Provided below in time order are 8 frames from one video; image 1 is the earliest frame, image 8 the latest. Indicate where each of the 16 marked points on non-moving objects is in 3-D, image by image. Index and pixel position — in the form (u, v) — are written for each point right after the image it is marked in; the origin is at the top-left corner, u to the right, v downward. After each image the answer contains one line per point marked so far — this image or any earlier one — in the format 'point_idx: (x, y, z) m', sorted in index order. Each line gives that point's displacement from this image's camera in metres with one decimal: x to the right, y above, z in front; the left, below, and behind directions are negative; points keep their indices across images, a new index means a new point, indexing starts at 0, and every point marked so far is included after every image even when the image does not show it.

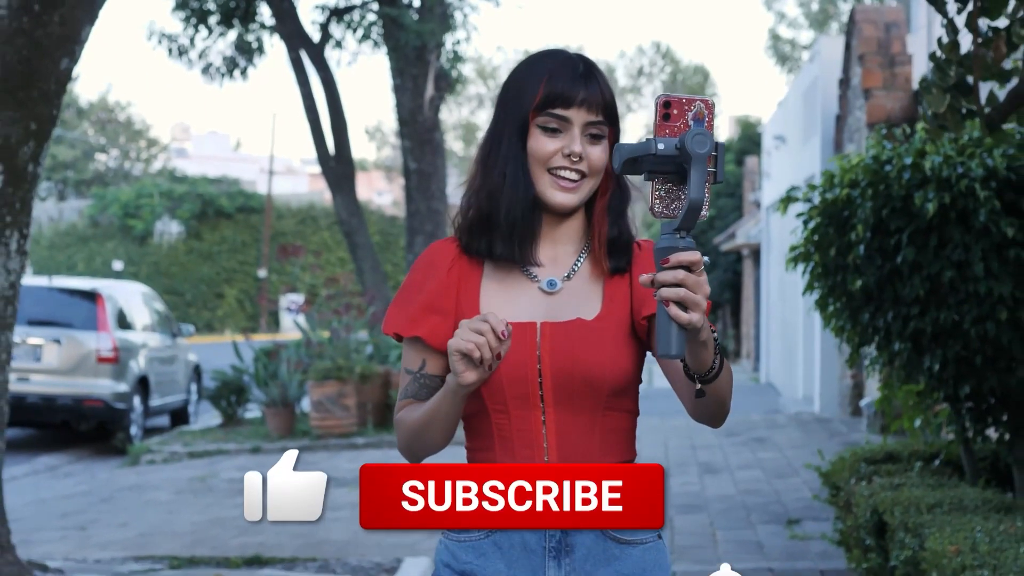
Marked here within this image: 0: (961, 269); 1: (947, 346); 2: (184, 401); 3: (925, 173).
0: (+1.9, +0.1, +5.2) m
1: (+1.9, -0.2, +5.3) m
2: (-4.3, -1.5, +16.0) m
3: (+1.7, +0.5, +5.1) m
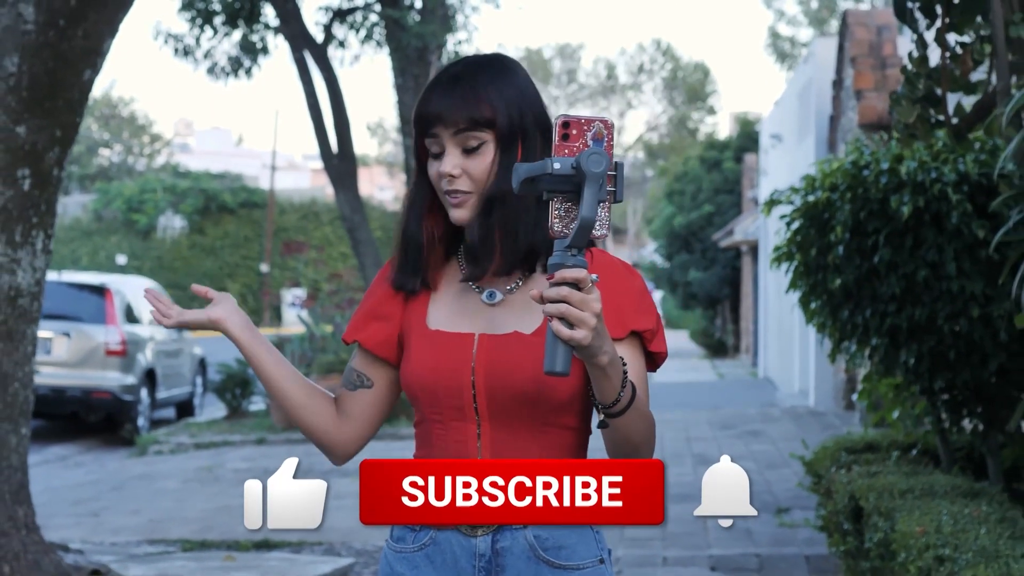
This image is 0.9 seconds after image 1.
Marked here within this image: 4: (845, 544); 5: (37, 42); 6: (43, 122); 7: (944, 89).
0: (+1.9, +0.1, +5.5) m
1: (+1.9, -0.2, +5.6) m
2: (-4.3, -1.4, +16.3) m
3: (+1.7, +0.5, +5.4) m
4: (+1.5, -1.1, +5.4) m
5: (-1.9, +1.0, +5.0) m
6: (-1.9, +0.7, +5.1) m
7: (+1.7, +0.8, +4.9) m
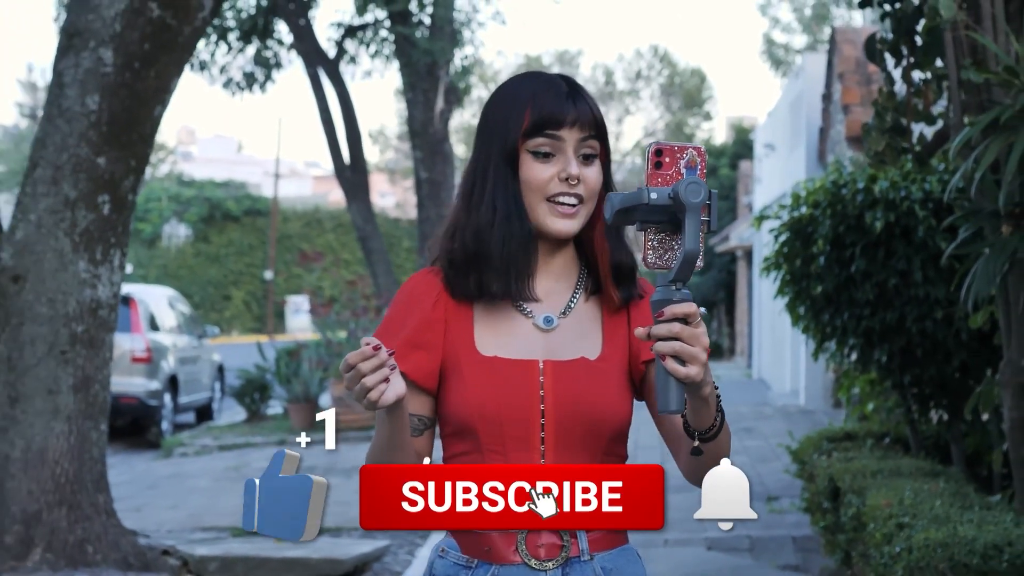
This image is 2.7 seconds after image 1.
0: (+2.0, +0.1, +6.2) m
1: (+2.0, -0.3, +6.3) m
2: (-4.2, -1.5, +17.0) m
3: (+1.8, +0.5, +6.2) m
4: (+1.6, -1.1, +6.1) m
5: (-1.9, +1.0, +5.7) m
6: (-1.9, +0.6, +5.8) m
7: (+1.8, +0.8, +5.6) m
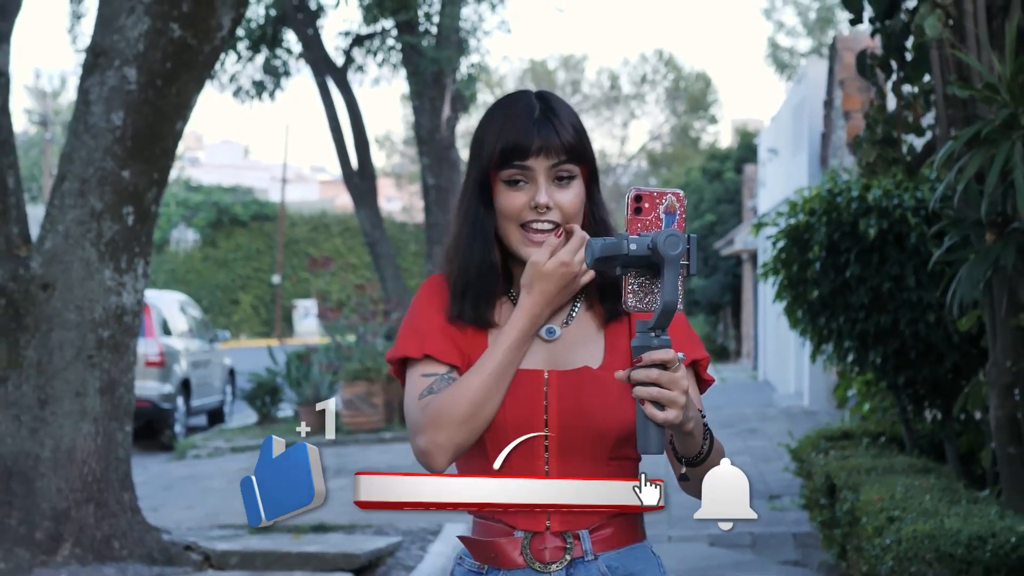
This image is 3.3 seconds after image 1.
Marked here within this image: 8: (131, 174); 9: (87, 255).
0: (+2.0, 0.0, +6.4) m
1: (+2.0, -0.3, +6.5) m
2: (-4.1, -1.6, +17.2) m
3: (+1.9, +0.4, +6.4) m
4: (+1.6, -1.2, +6.3) m
5: (-1.8, +0.9, +6.0) m
6: (-1.8, +0.6, +6.1) m
7: (+1.9, +0.7, +5.9) m
8: (-1.9, +0.6, +6.0) m
9: (-2.1, +0.2, +6.0) m
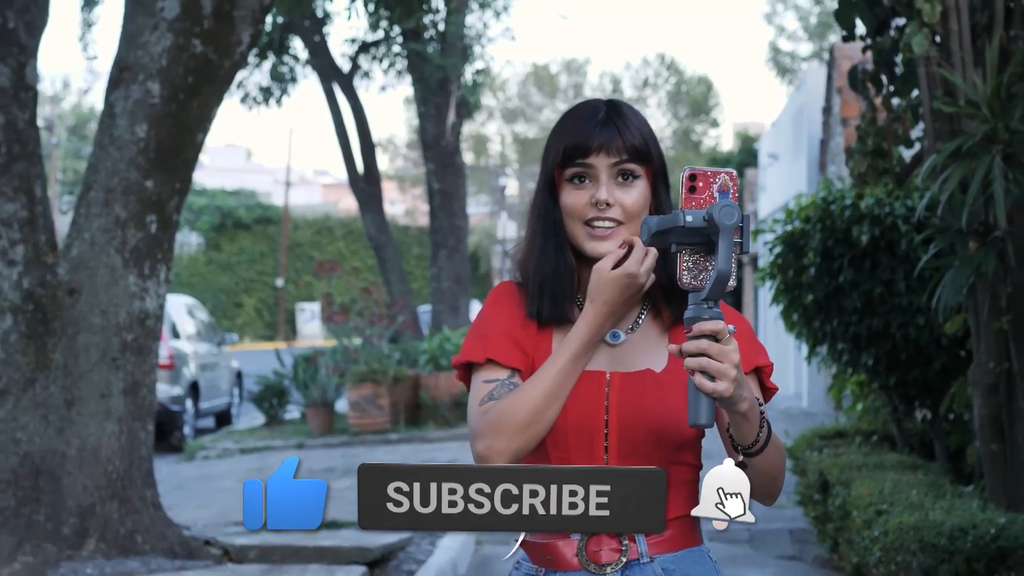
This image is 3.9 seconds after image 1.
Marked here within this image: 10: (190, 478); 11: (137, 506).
0: (+2.1, 0.0, +6.7) m
1: (+2.0, -0.3, +6.8) m
2: (-4.1, -1.7, +17.5) m
3: (+1.9, +0.4, +6.7) m
4: (+1.6, -1.2, +6.6) m
5: (-1.8, +0.9, +6.2) m
6: (-1.8, +0.6, +6.3) m
7: (+1.9, +0.7, +6.1) m
8: (-1.8, +0.5, +6.3) m
9: (-2.1, +0.1, +6.3) m
10: (-3.3, -2.0, +12.6) m
11: (-2.0, -1.1, +6.4) m
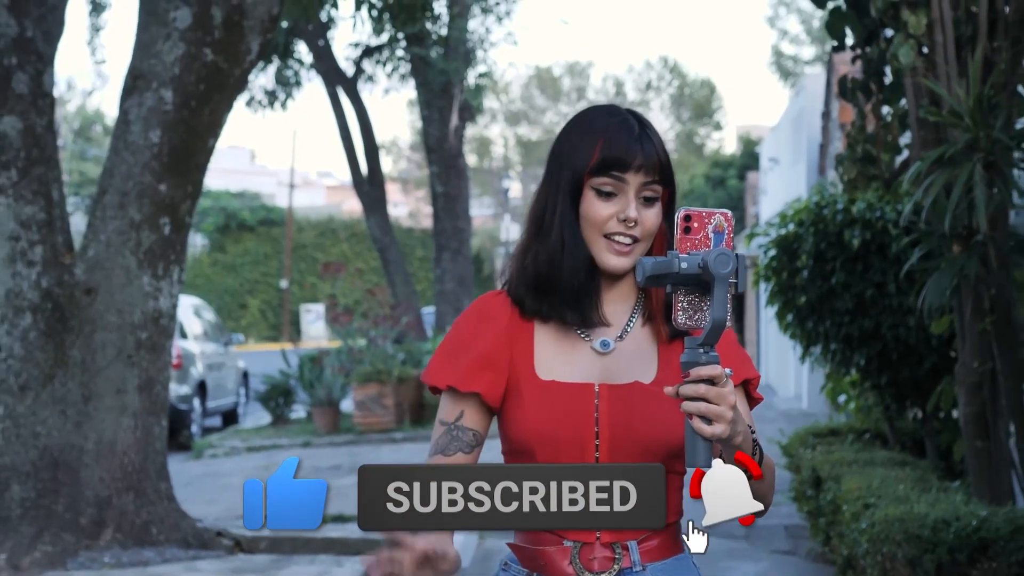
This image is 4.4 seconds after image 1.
0: (+2.1, 0.0, +6.9) m
1: (+2.1, -0.3, +7.0) m
2: (-4.0, -1.7, +17.7) m
3: (+1.9, +0.4, +6.9) m
4: (+1.7, -1.2, +6.8) m
5: (-1.8, +0.9, +6.4) m
6: (-1.8, +0.6, +6.5) m
7: (+1.9, +0.7, +6.3) m
8: (-1.8, +0.5, +6.5) m
9: (-2.1, +0.1, +6.5) m
10: (-3.3, -2.0, +12.8) m
11: (-1.9, -1.1, +6.6) m
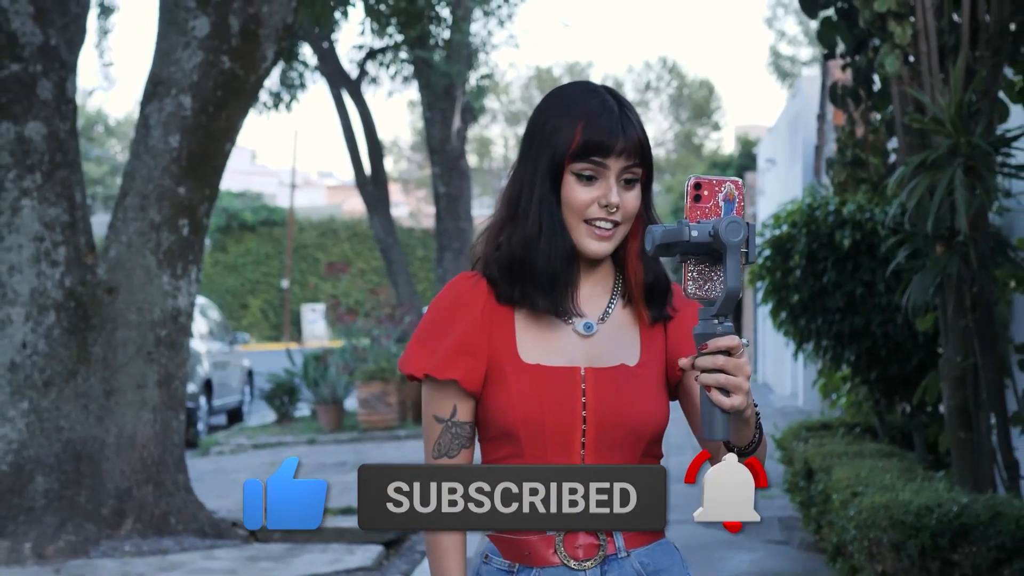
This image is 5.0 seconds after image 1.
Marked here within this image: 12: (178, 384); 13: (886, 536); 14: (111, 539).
0: (+2.1, 0.0, +7.2) m
1: (+2.1, -0.3, +7.3) m
2: (-4.0, -1.7, +18.0) m
3: (+1.9, +0.4, +7.1) m
4: (+1.7, -1.2, +7.1) m
5: (-1.8, +0.9, +6.7) m
6: (-1.8, +0.6, +6.8) m
7: (+1.9, +0.7, +6.6) m
8: (-1.8, +0.5, +6.8) m
9: (-2.0, +0.1, +6.8) m
10: (-3.3, -2.0, +13.1) m
11: (-1.9, -1.1, +6.9) m
12: (-1.9, -0.5, +7.0) m
13: (+1.6, -1.1, +5.2) m
14: (-2.2, -1.4, +6.6) m
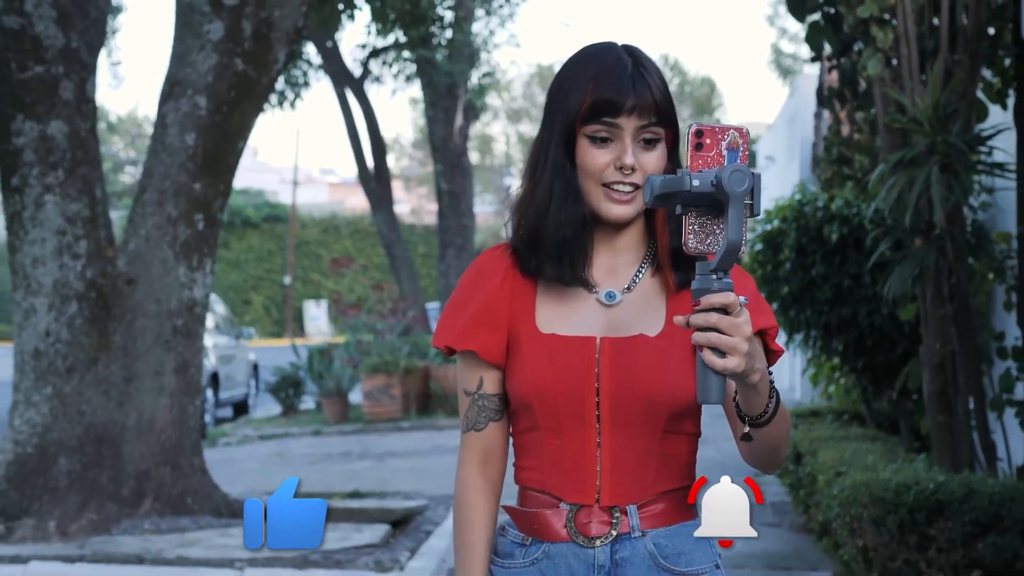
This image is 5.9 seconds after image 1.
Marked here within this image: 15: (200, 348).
0: (+2.1, +0.1, +7.5) m
1: (+2.1, -0.3, +7.6) m
2: (-4.0, -1.6, +18.3) m
3: (+1.9, +0.5, +7.4) m
4: (+1.7, -1.1, +7.4) m
5: (-1.7, +1.0, +7.0) m
6: (-1.7, +0.6, +7.1) m
7: (+1.9, +0.8, +6.9) m
8: (-1.8, +0.6, +7.1) m
9: (-2.0, +0.2, +7.1) m
10: (-3.3, -1.9, +13.4) m
11: (-1.9, -1.1, +7.2) m
12: (-1.9, -0.5, +7.3) m
13: (+1.6, -1.0, +5.5) m
14: (-2.2, -1.3, +6.9) m
15: (-1.9, -0.4, +7.3) m
